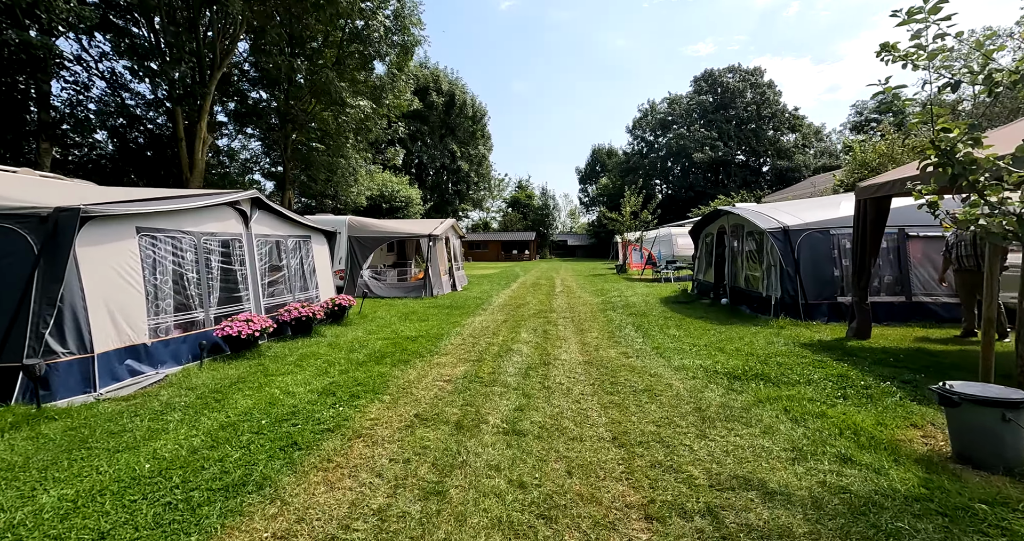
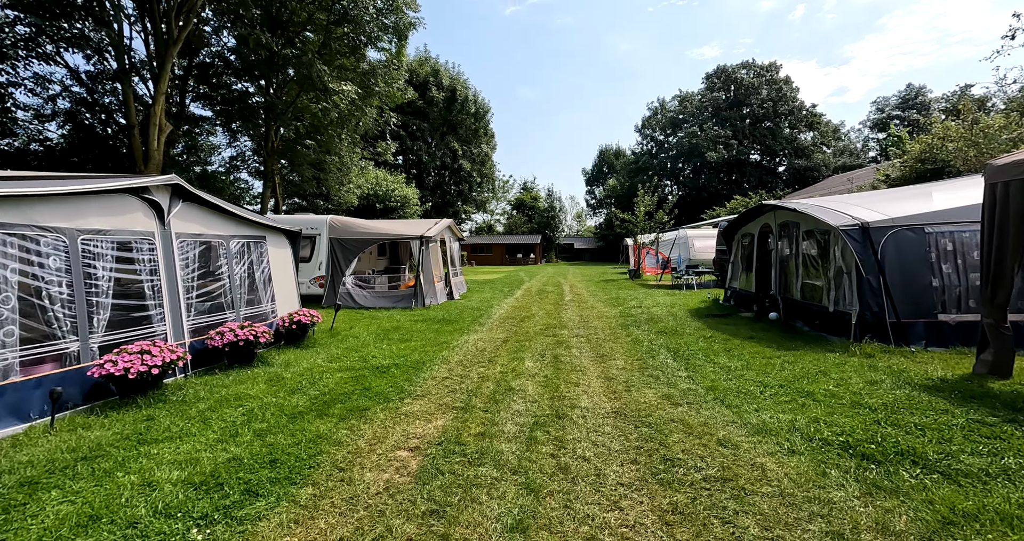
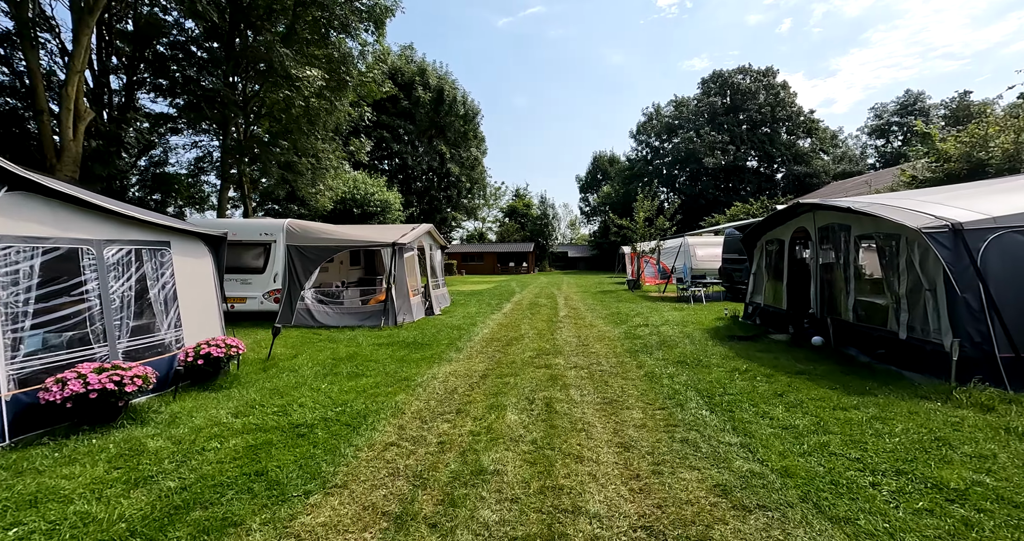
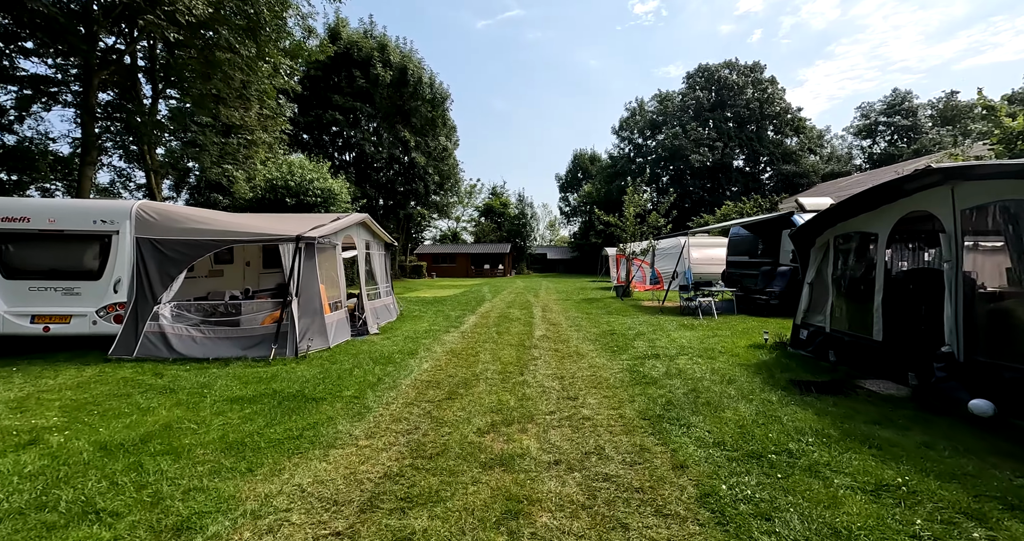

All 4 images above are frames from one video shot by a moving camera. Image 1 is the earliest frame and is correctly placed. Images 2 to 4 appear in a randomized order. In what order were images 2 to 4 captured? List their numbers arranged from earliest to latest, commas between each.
2, 3, 4
